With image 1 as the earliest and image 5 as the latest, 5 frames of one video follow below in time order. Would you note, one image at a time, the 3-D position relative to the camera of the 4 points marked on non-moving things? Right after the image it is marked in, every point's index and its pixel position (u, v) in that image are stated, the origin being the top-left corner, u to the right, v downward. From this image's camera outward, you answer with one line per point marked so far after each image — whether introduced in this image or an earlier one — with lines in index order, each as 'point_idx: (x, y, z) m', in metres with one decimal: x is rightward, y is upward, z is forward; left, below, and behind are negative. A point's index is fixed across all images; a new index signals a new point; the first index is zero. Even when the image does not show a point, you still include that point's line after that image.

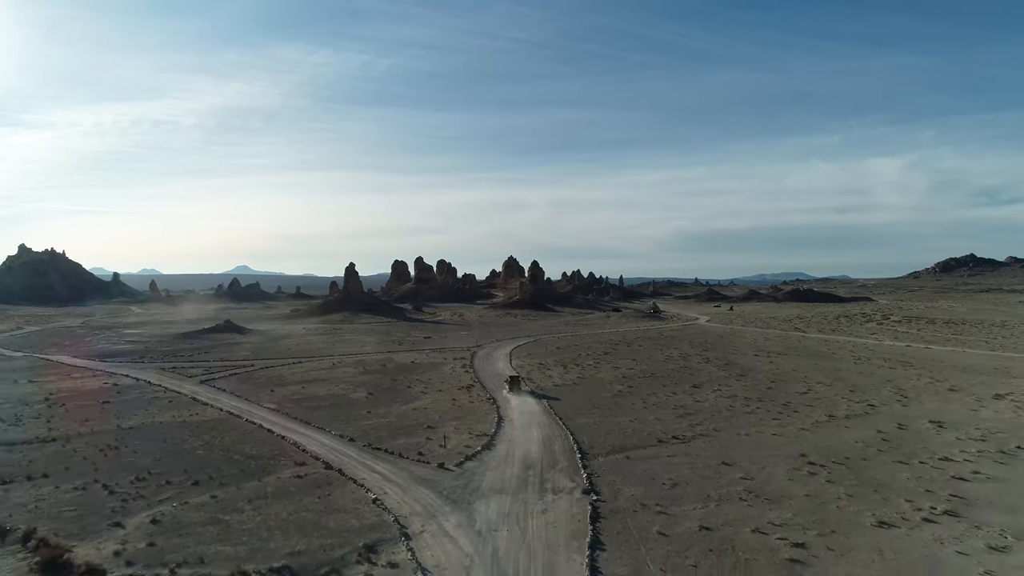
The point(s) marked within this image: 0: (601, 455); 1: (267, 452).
0: (+2.9, -5.5, +19.1) m
1: (-8.1, -5.5, +19.5) m
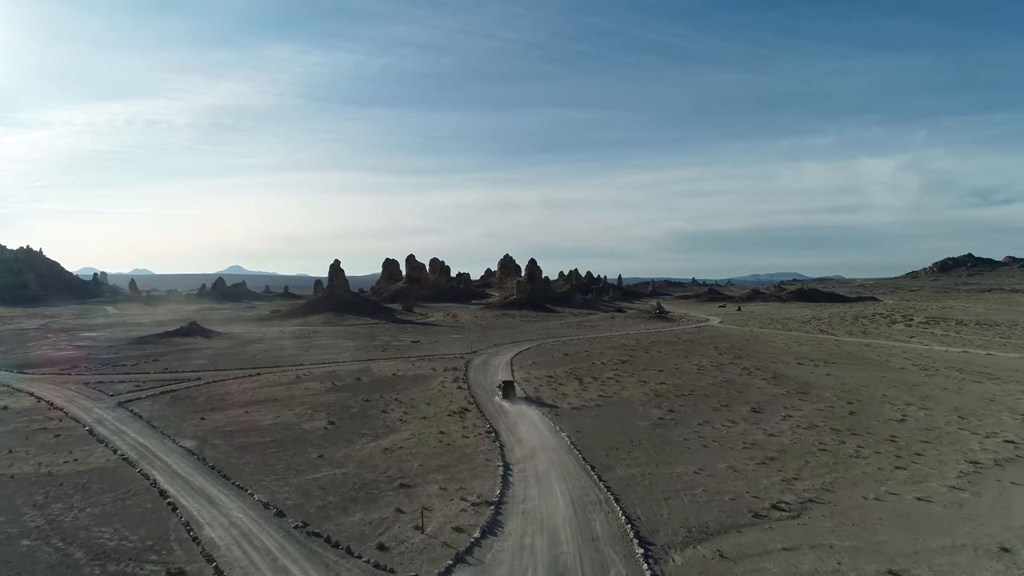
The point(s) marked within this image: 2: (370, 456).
0: (+3.3, -5.2, +11.8) m
1: (-7.8, -5.2, +12.1) m
2: (-4.4, -5.2, +18.1) m
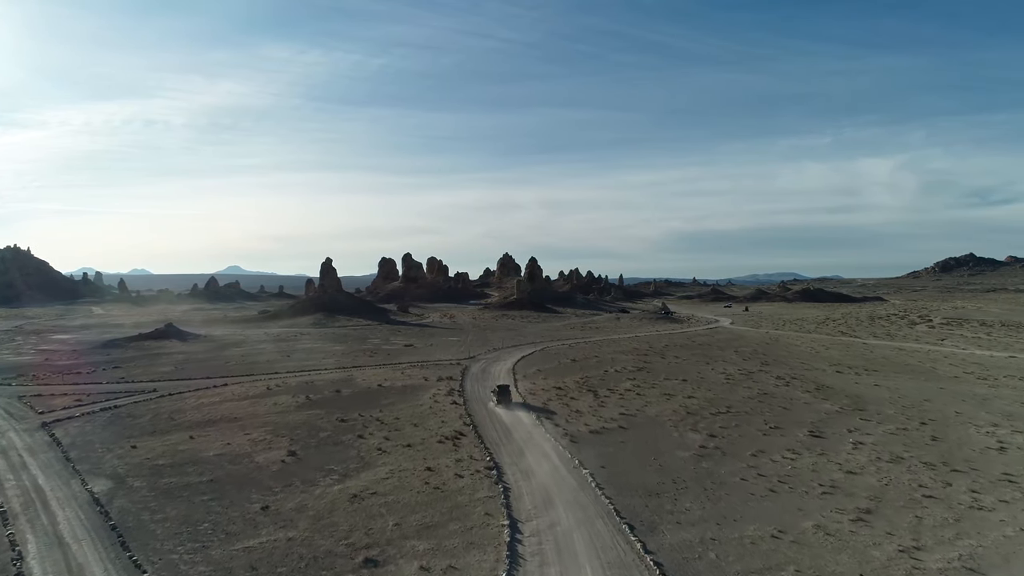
0: (+3.5, -5.1, +7.3) m
1: (-7.6, -5.1, +7.6) m
2: (-4.2, -5.1, +13.6) m
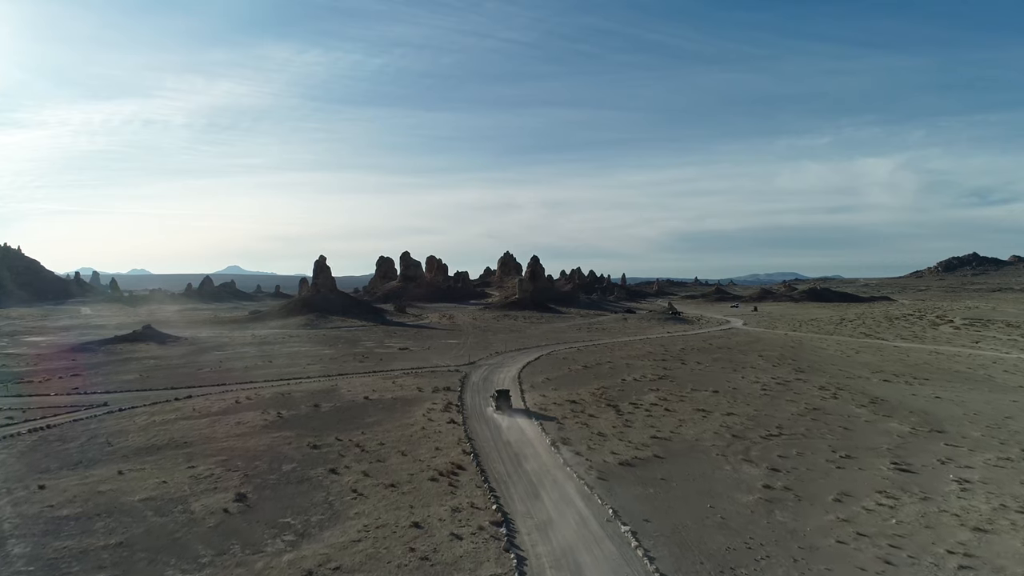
0: (+3.8, -5.0, +3.2) m
1: (-7.2, -5.0, +3.5) m
2: (-3.9, -5.0, +9.5) m
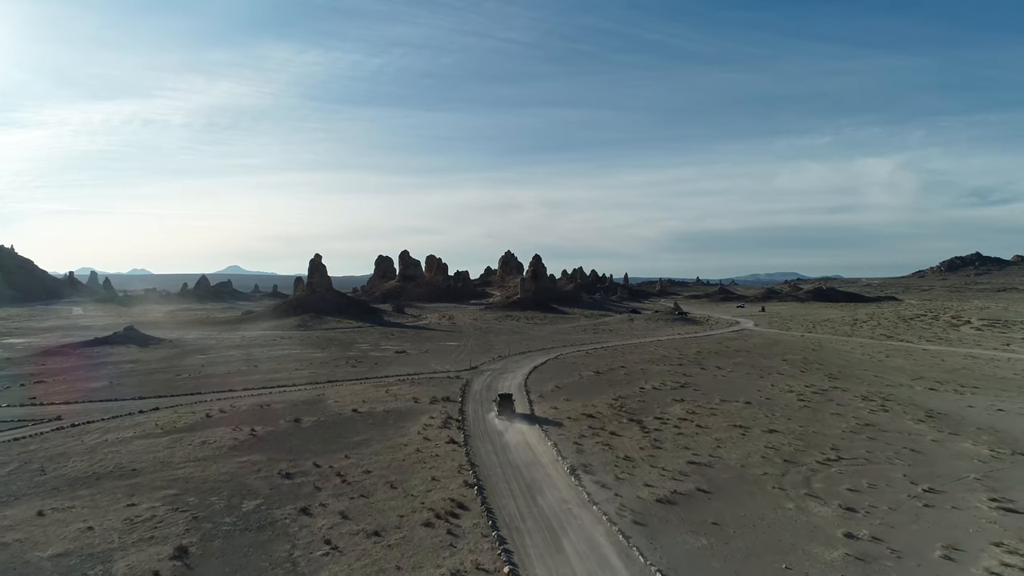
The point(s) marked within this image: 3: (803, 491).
0: (+4.1, -5.0, +0.2) m
1: (-6.9, -5.0, +0.4) m
2: (-3.6, -4.9, +6.4) m
3: (+7.1, -4.9, +14.4) m
